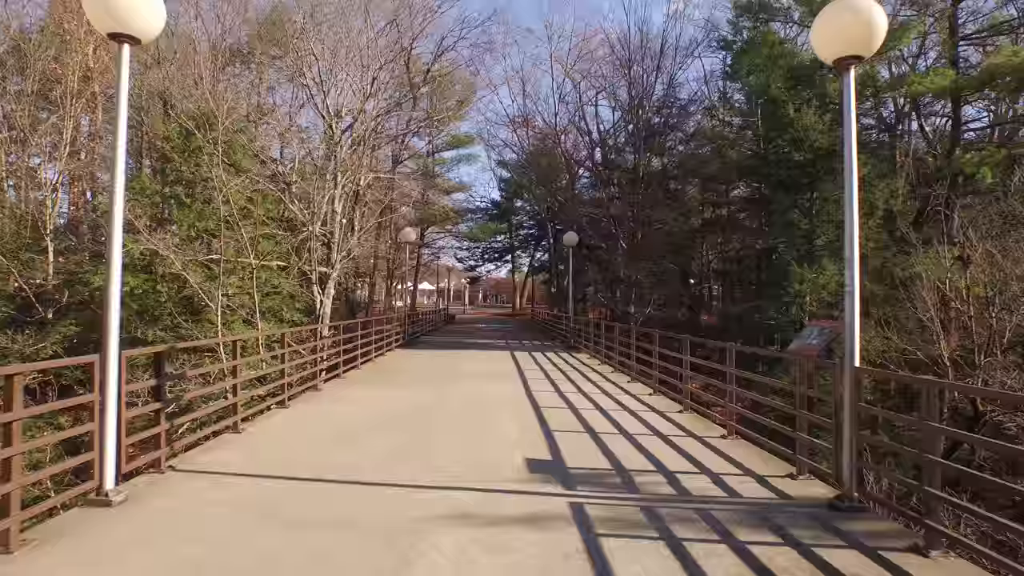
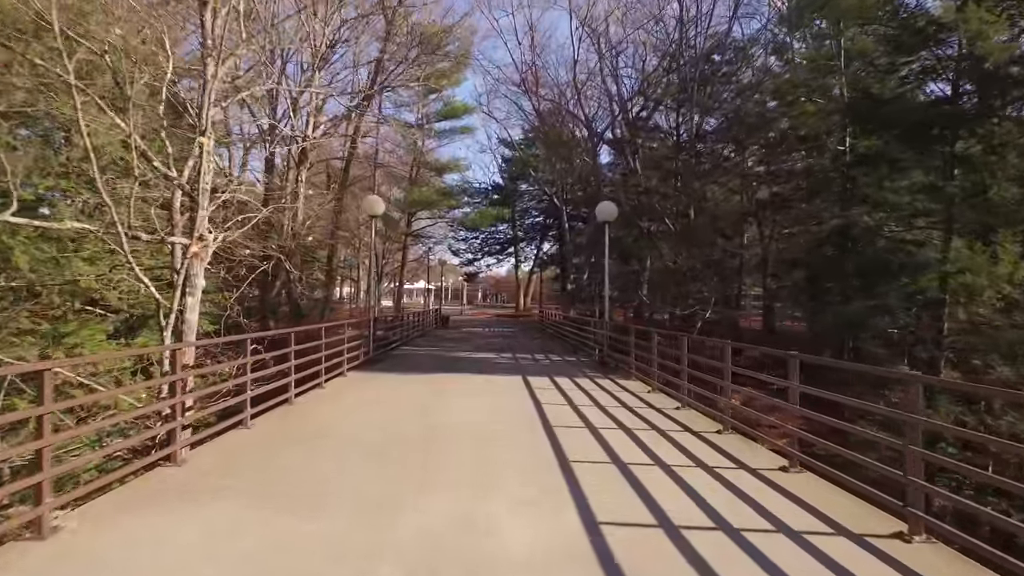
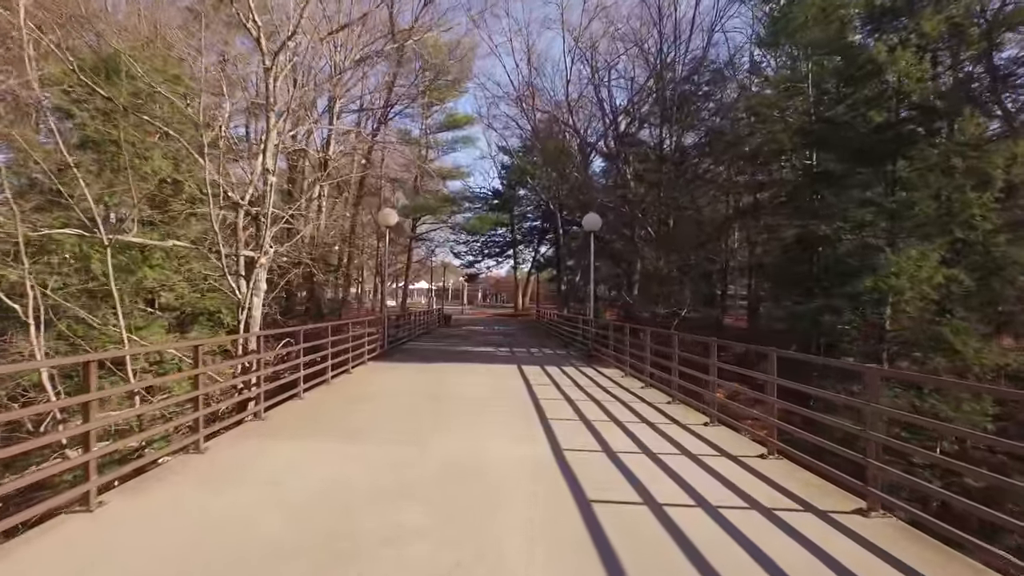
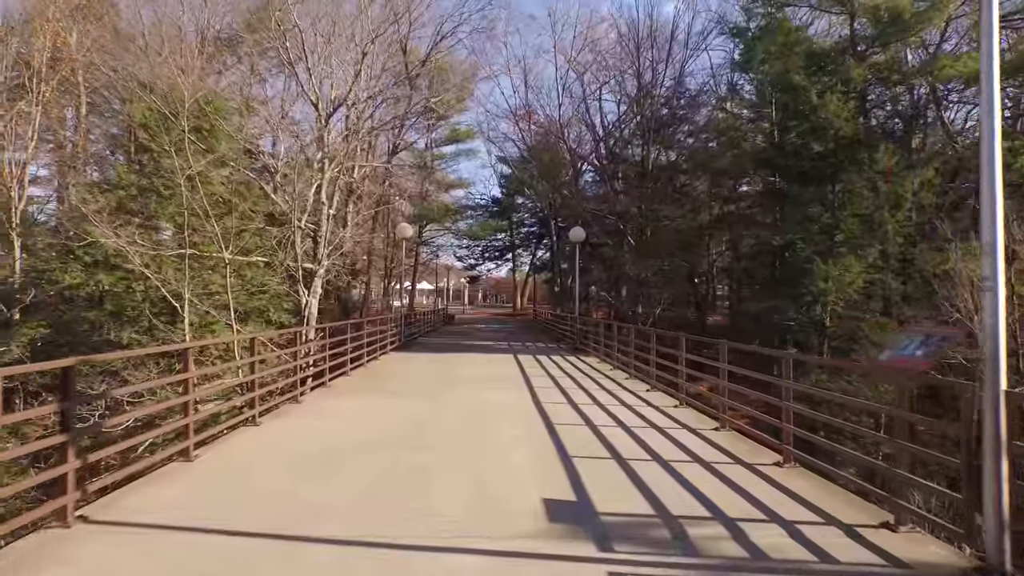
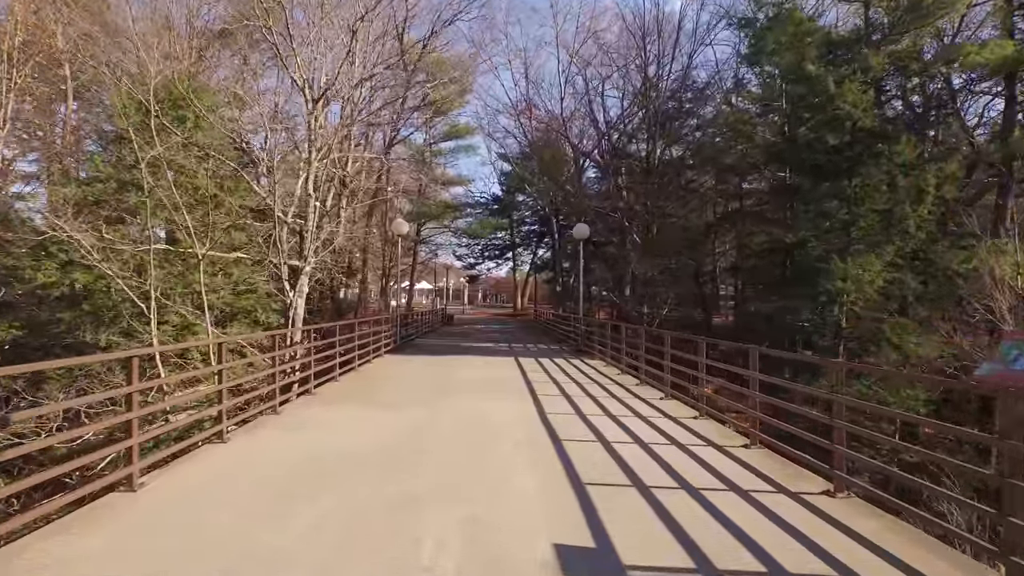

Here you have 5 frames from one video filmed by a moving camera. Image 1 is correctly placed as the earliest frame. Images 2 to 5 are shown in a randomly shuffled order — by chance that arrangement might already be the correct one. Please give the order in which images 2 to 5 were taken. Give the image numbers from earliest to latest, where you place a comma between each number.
4, 5, 3, 2
